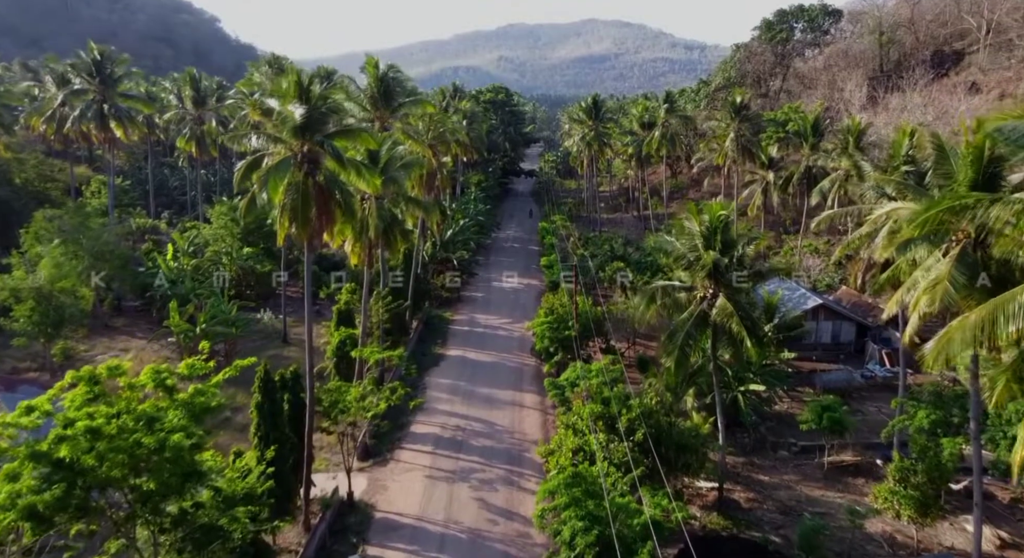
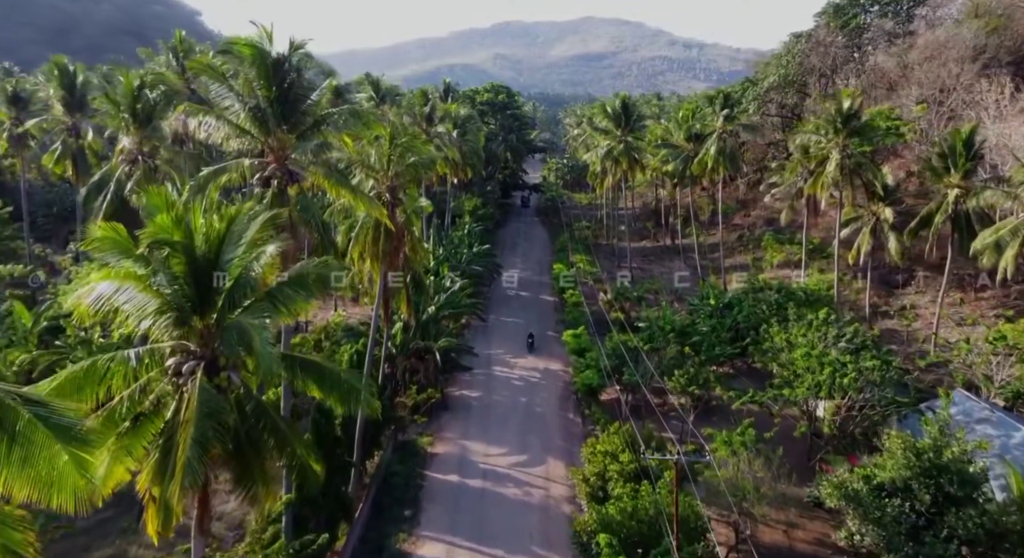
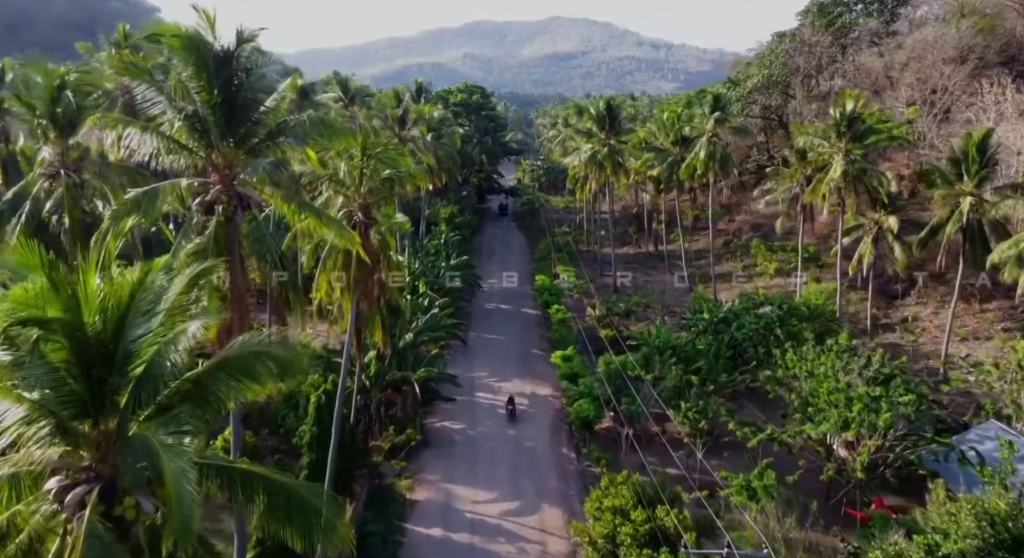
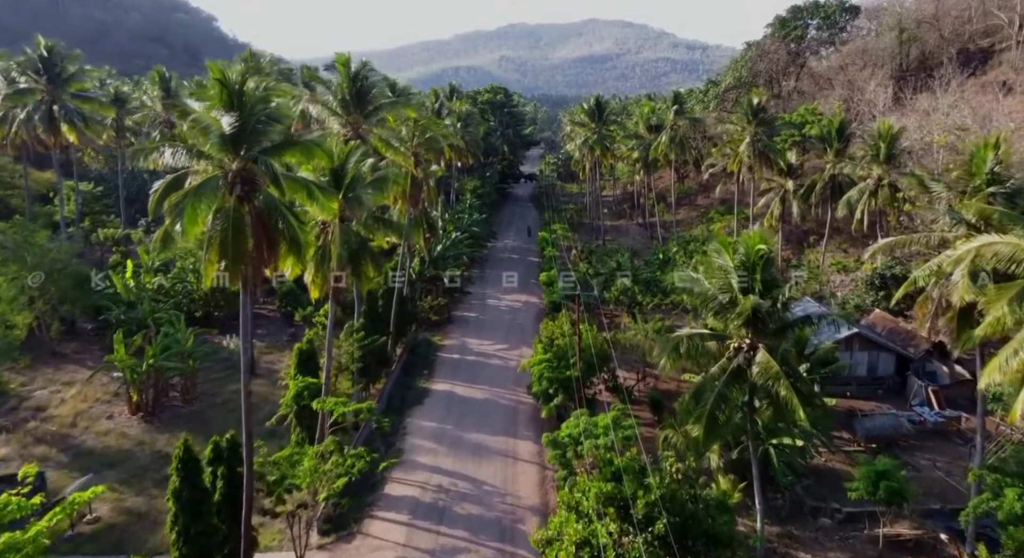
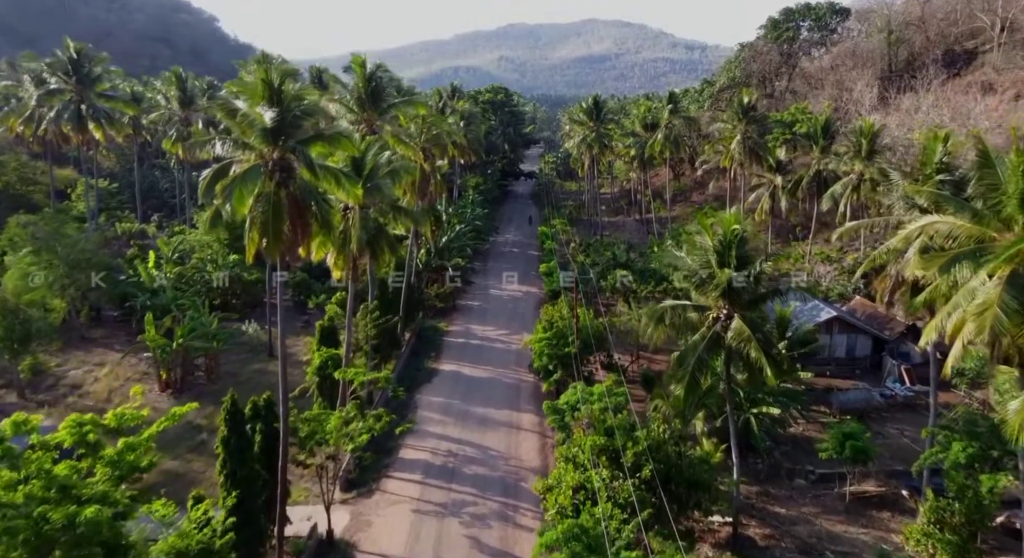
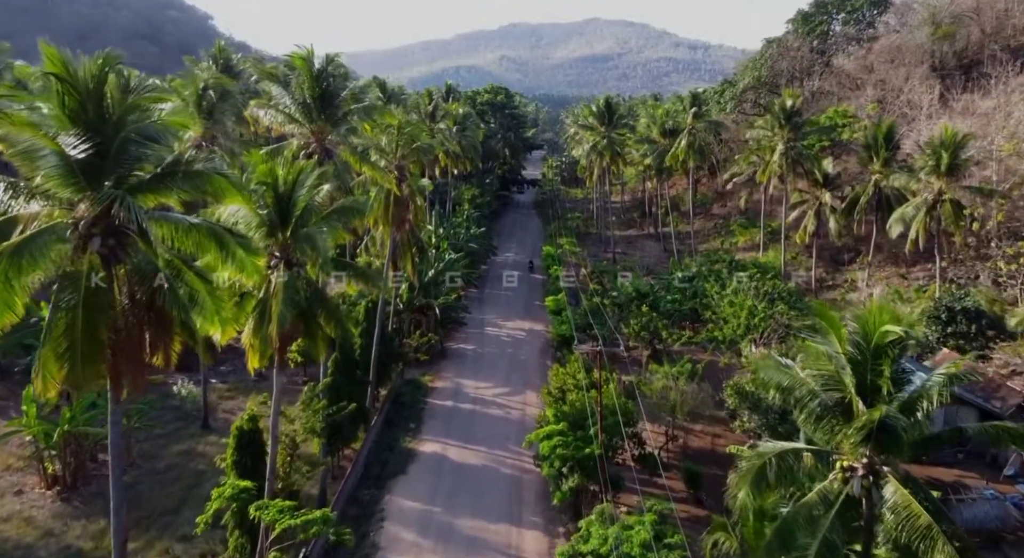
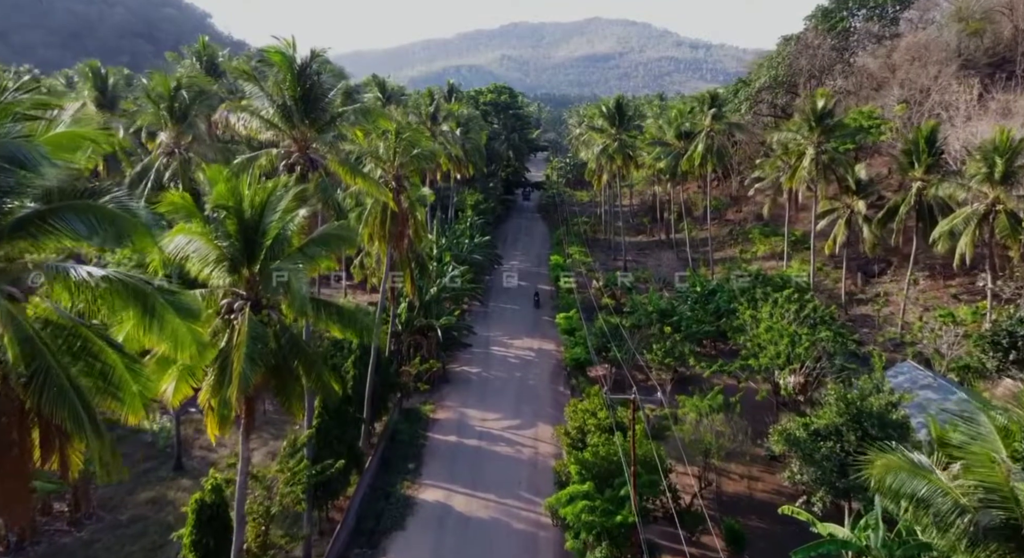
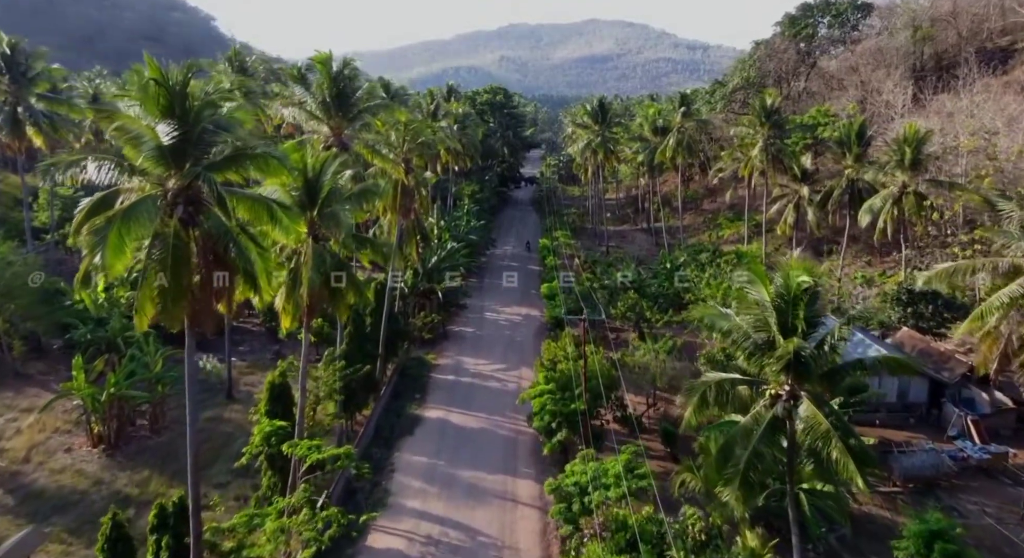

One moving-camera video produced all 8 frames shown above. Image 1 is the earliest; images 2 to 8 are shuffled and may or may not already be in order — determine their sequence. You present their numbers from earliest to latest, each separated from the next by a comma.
5, 4, 8, 6, 7, 2, 3
